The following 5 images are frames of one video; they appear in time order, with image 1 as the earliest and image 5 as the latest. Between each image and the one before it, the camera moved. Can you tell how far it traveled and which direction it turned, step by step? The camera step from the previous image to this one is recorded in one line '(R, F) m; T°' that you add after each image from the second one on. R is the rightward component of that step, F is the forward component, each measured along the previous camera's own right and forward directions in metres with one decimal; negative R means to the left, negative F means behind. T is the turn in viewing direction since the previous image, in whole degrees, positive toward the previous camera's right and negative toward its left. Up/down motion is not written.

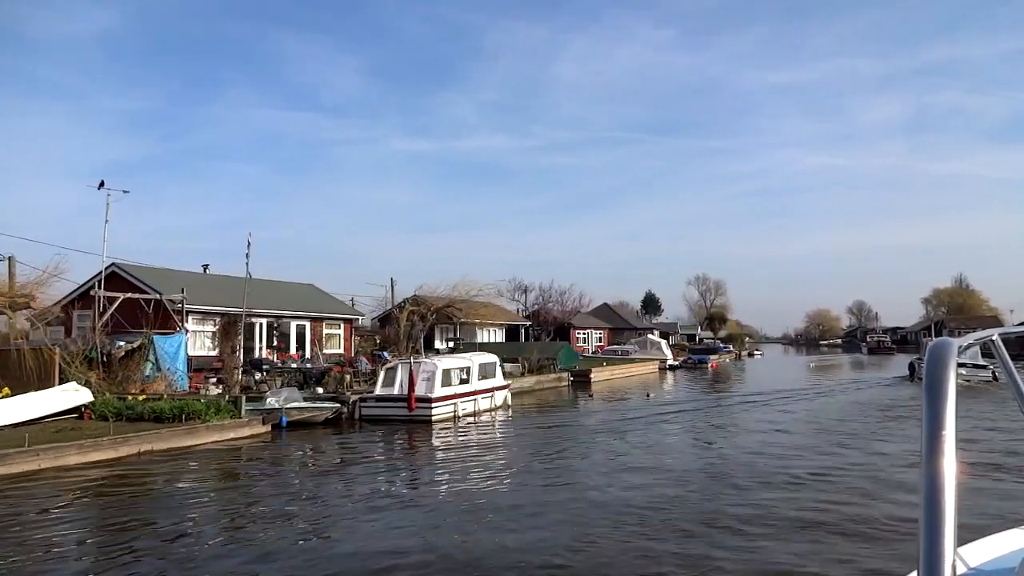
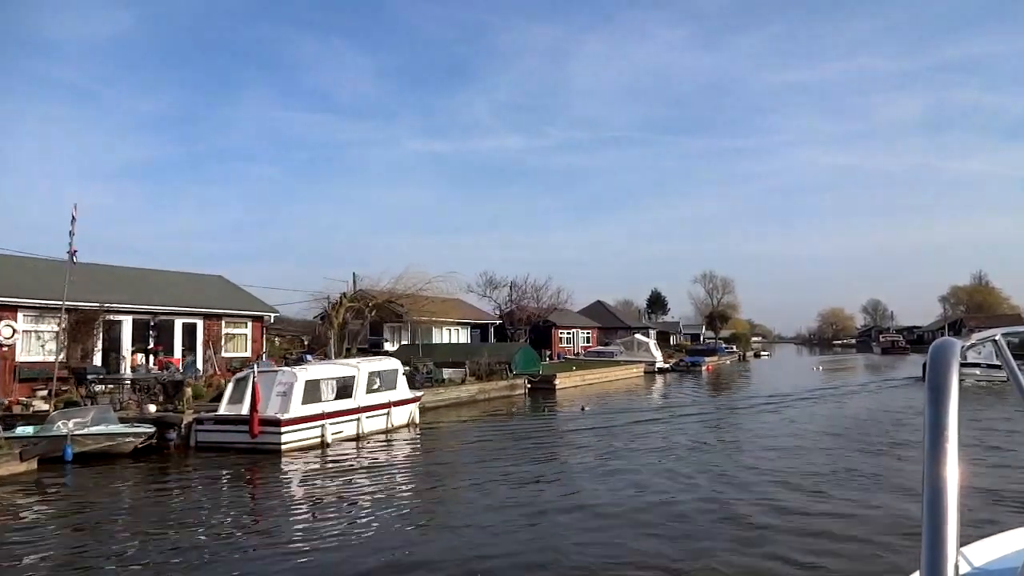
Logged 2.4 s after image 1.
(+2.4, +4.8) m; -1°
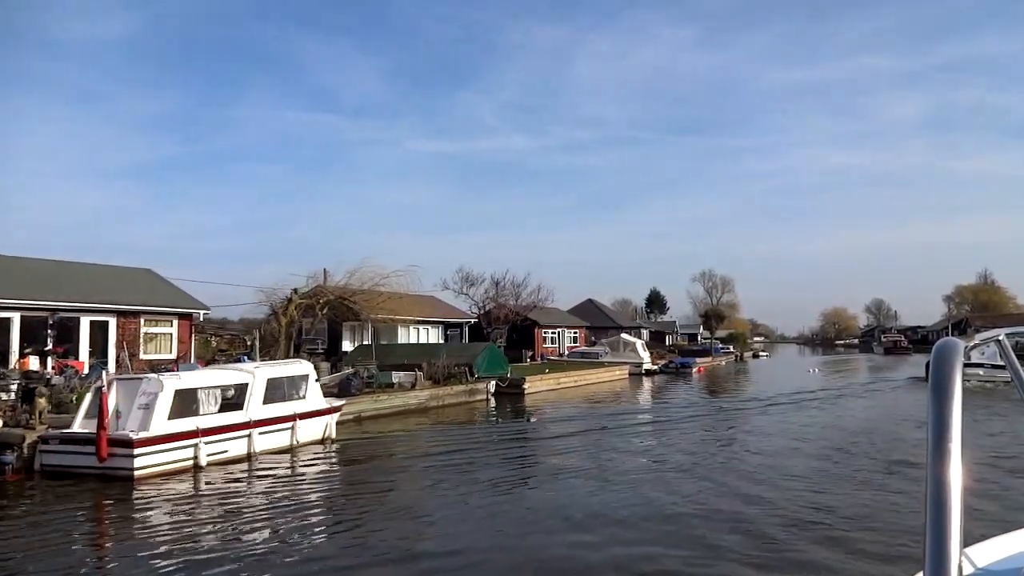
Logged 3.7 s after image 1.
(+1.3, +2.7) m; 0°
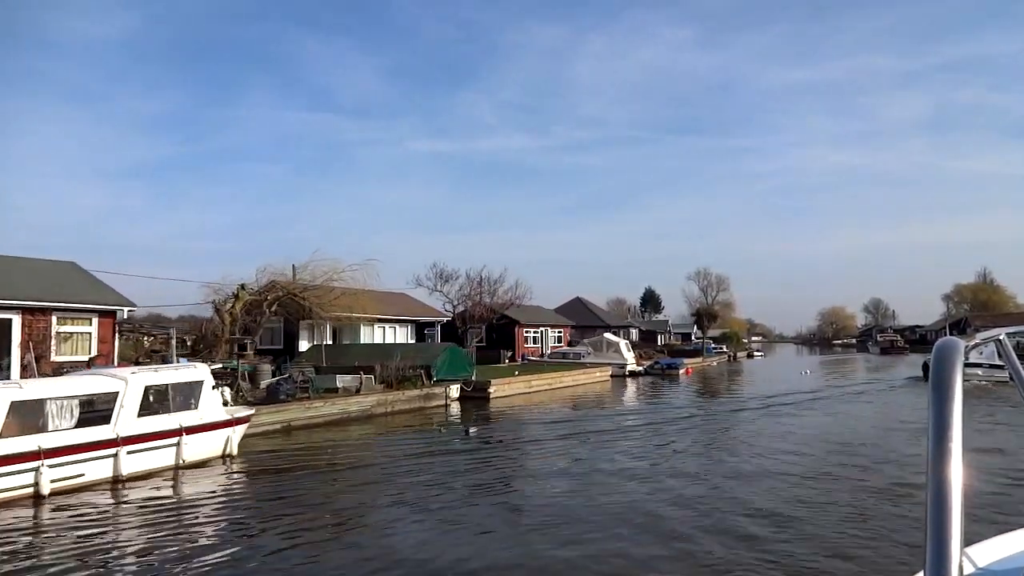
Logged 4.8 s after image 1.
(+1.2, +2.1) m; 0°
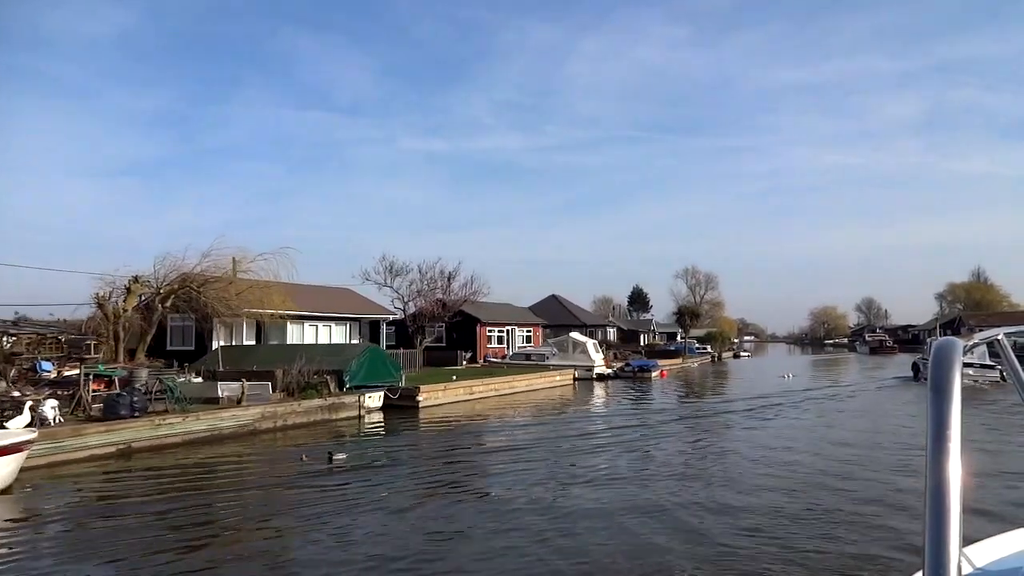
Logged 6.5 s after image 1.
(+1.7, +3.4) m; 0°
